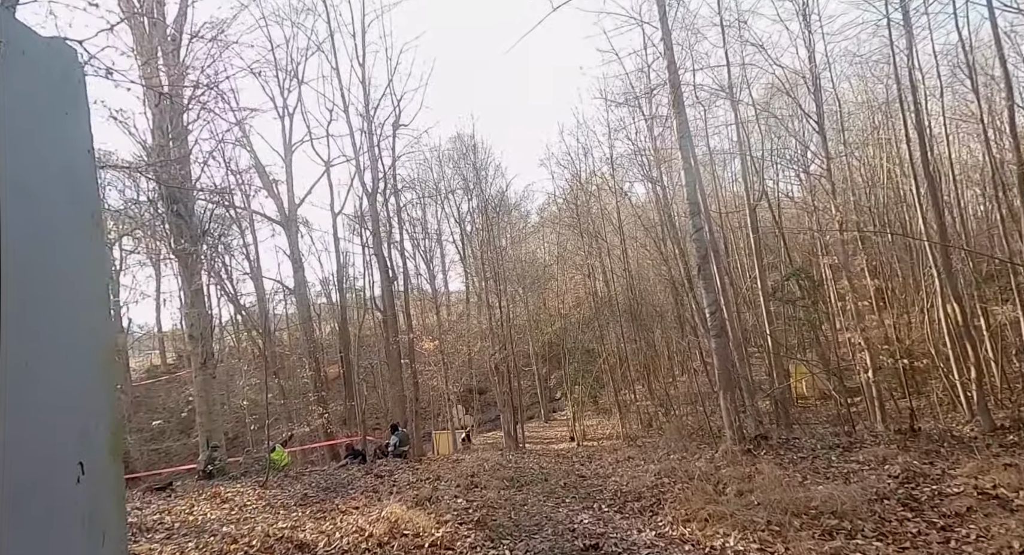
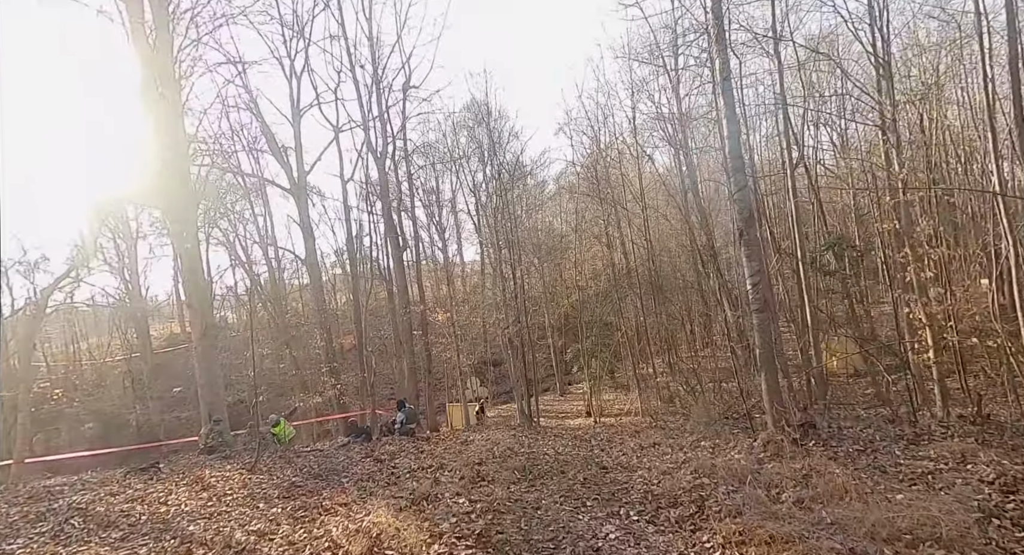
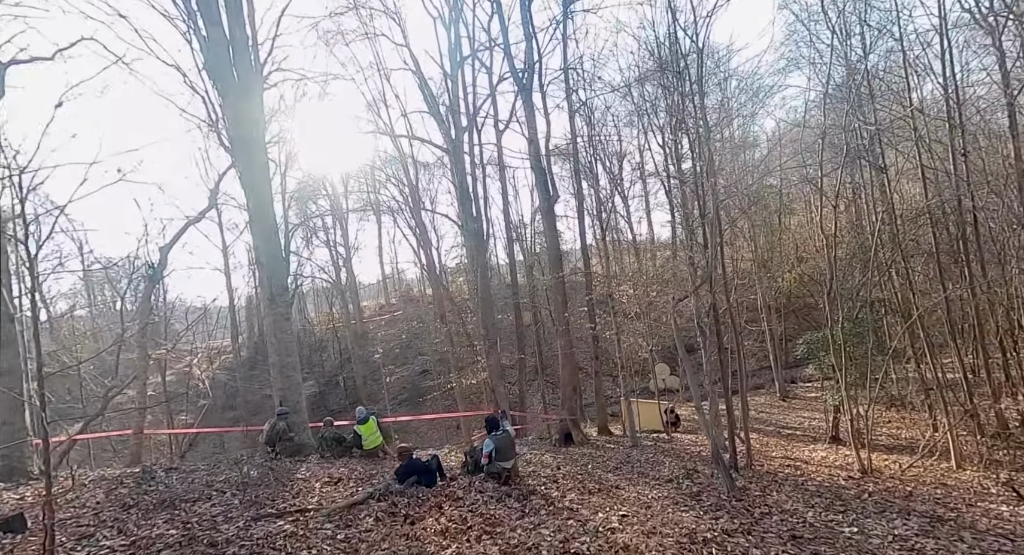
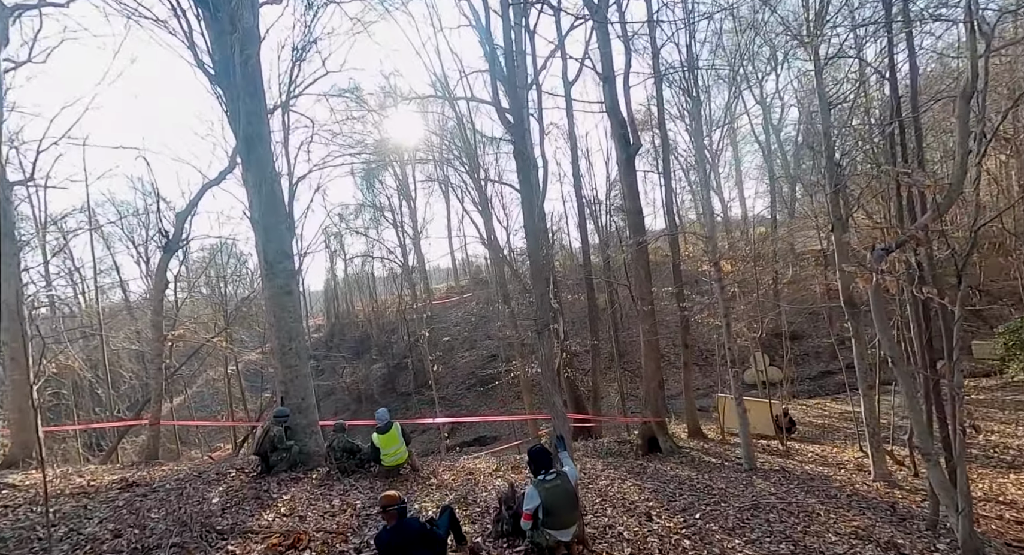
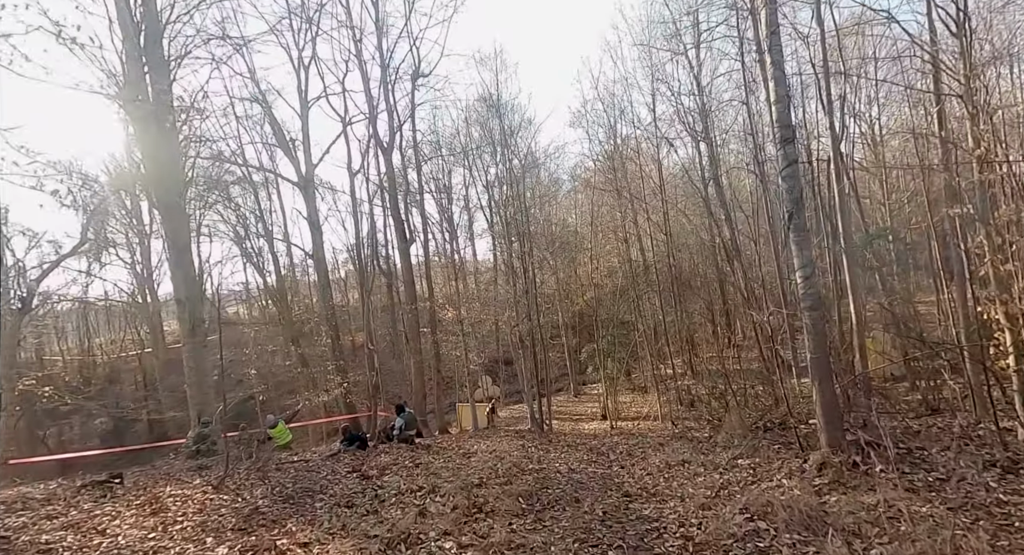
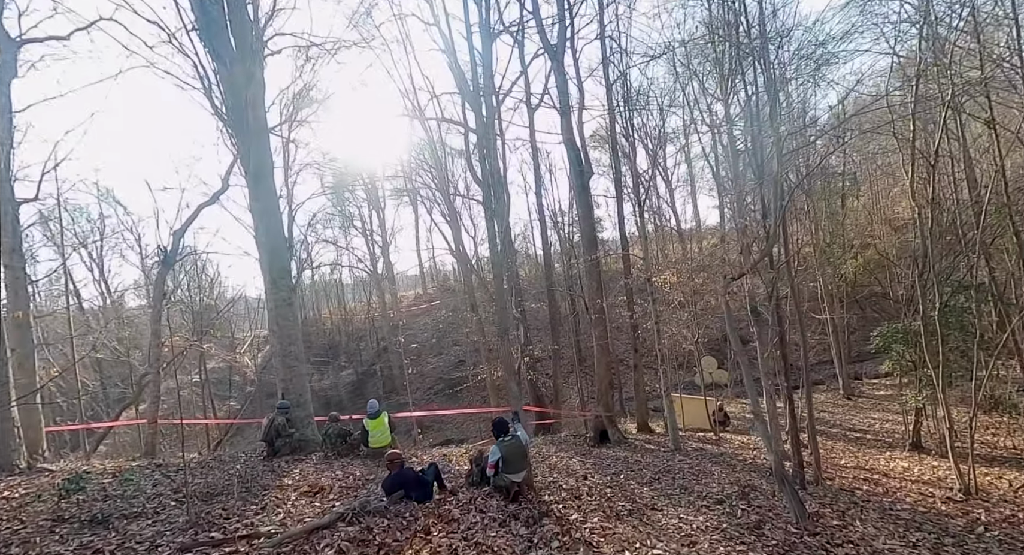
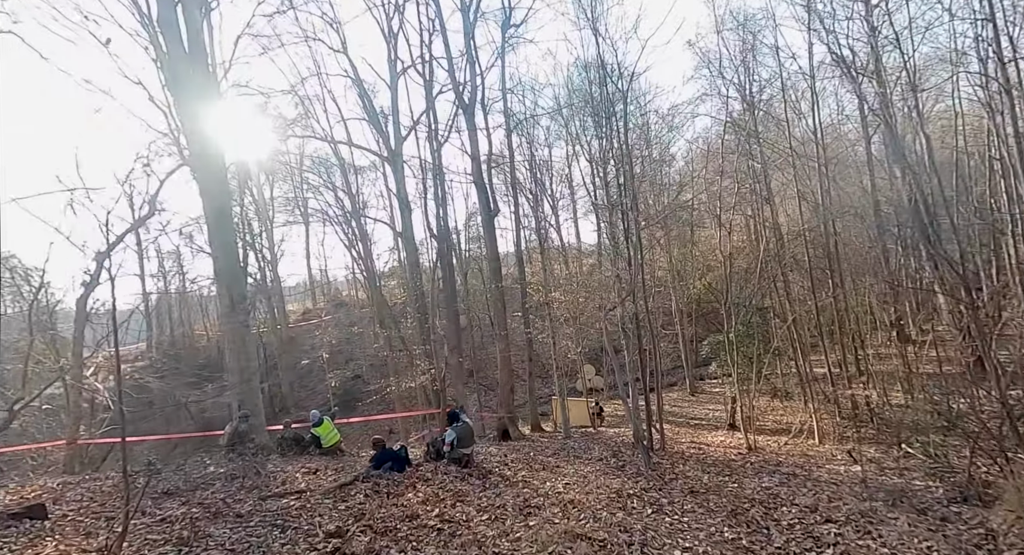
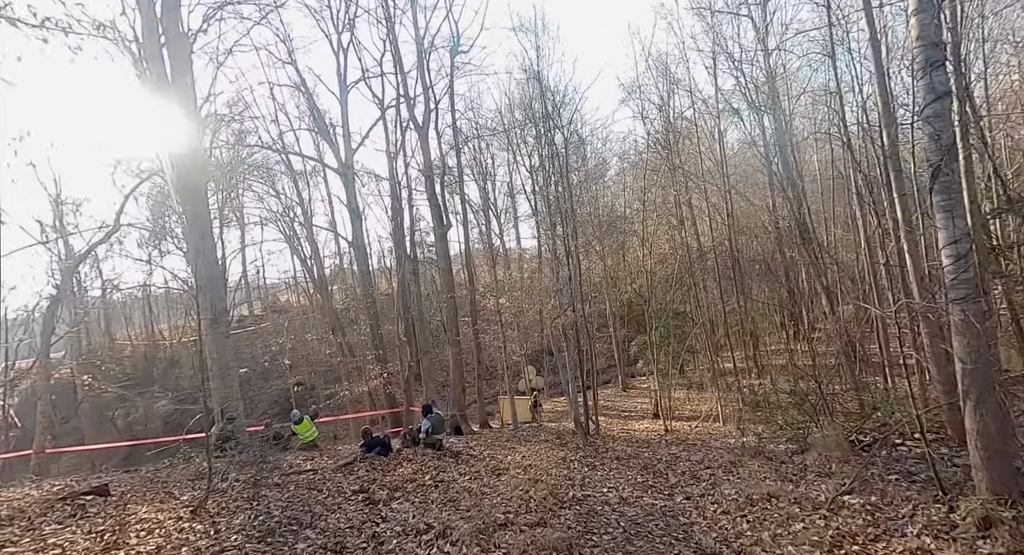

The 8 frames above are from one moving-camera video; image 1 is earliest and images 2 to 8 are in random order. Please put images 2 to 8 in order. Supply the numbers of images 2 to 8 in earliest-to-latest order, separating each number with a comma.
2, 5, 8, 7, 3, 6, 4
